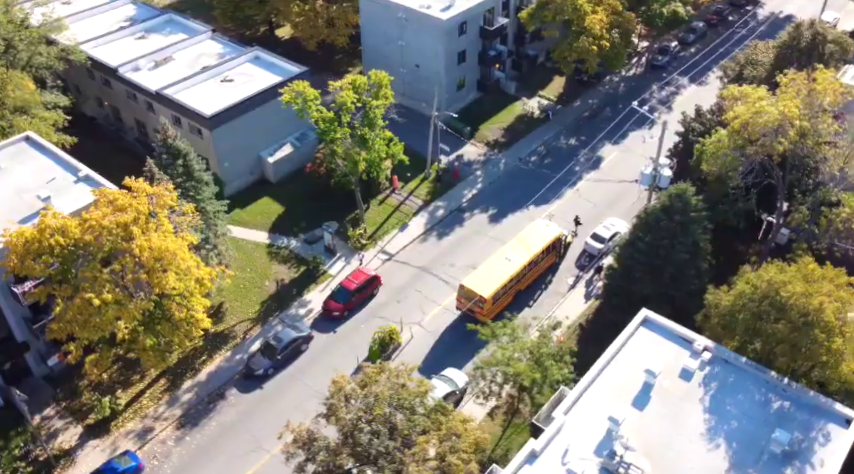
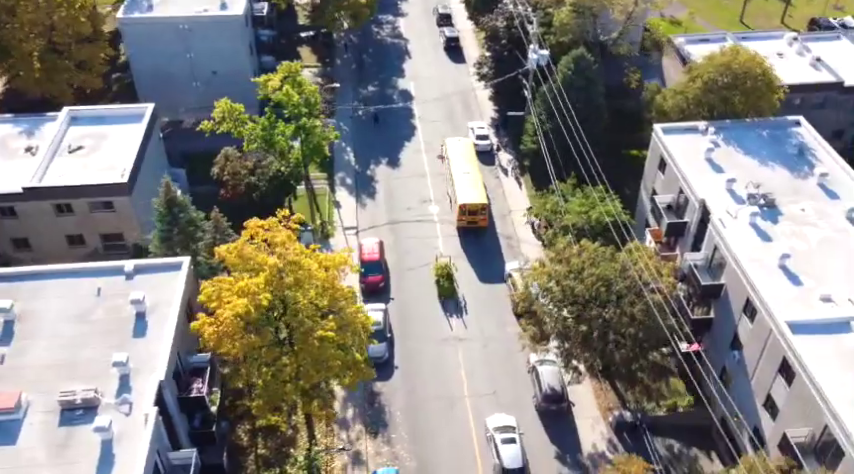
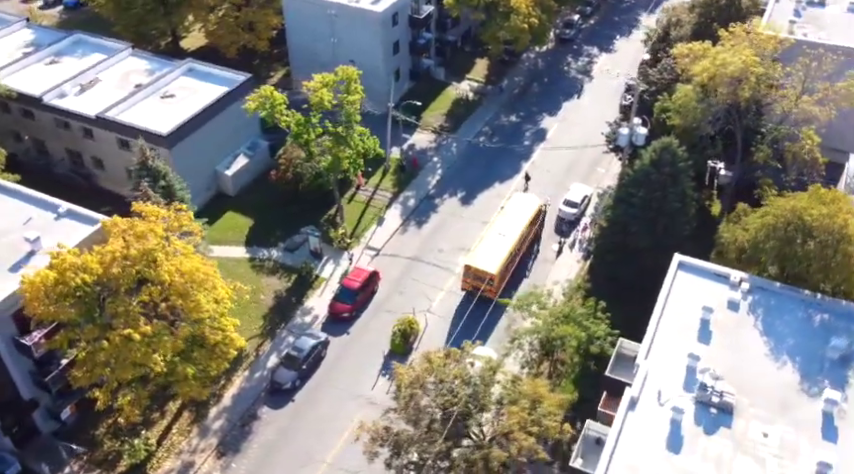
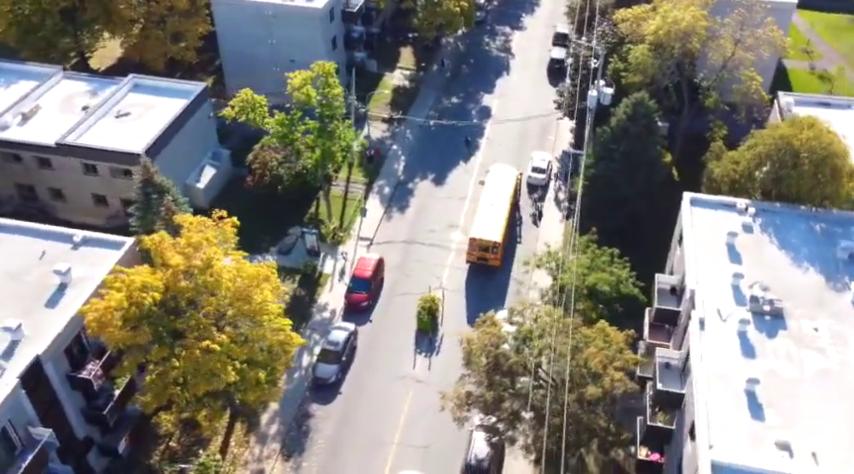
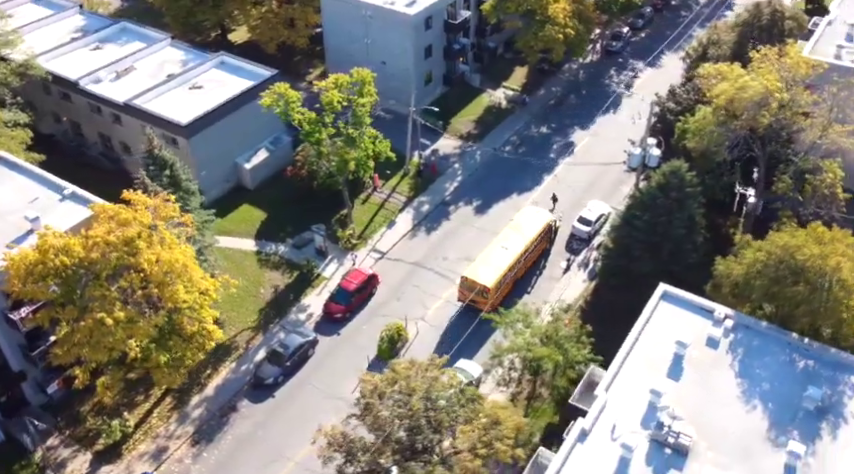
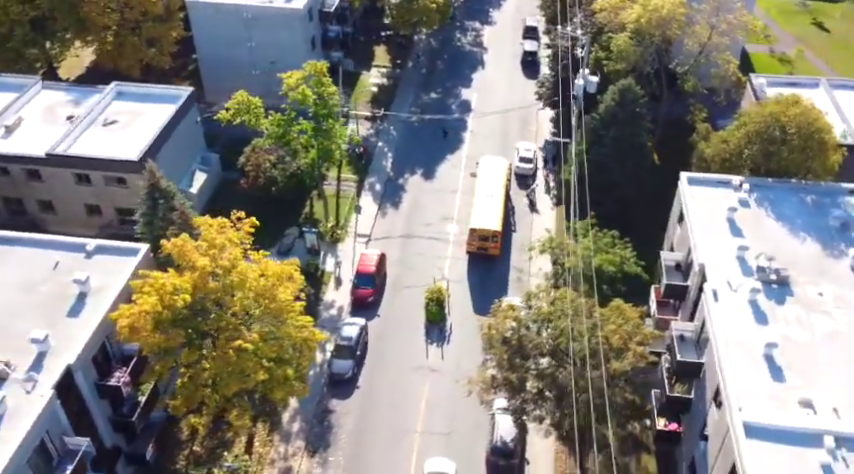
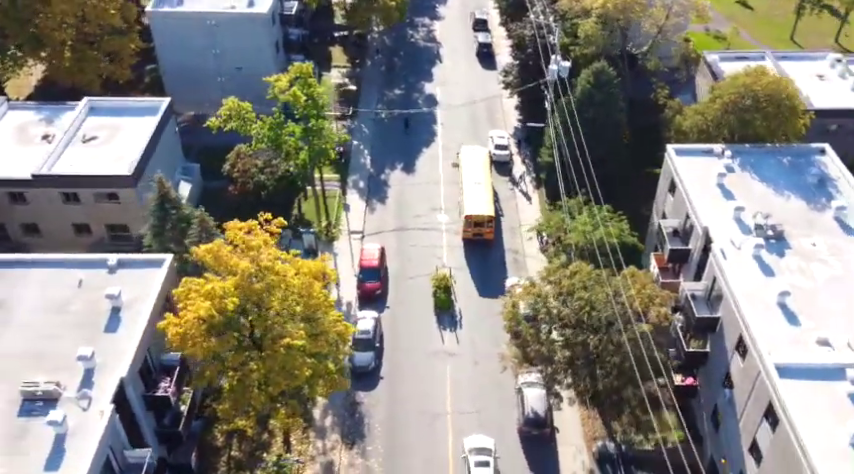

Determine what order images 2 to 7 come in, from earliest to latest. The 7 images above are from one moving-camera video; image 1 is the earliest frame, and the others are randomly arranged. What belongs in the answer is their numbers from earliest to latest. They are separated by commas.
5, 3, 4, 6, 7, 2
